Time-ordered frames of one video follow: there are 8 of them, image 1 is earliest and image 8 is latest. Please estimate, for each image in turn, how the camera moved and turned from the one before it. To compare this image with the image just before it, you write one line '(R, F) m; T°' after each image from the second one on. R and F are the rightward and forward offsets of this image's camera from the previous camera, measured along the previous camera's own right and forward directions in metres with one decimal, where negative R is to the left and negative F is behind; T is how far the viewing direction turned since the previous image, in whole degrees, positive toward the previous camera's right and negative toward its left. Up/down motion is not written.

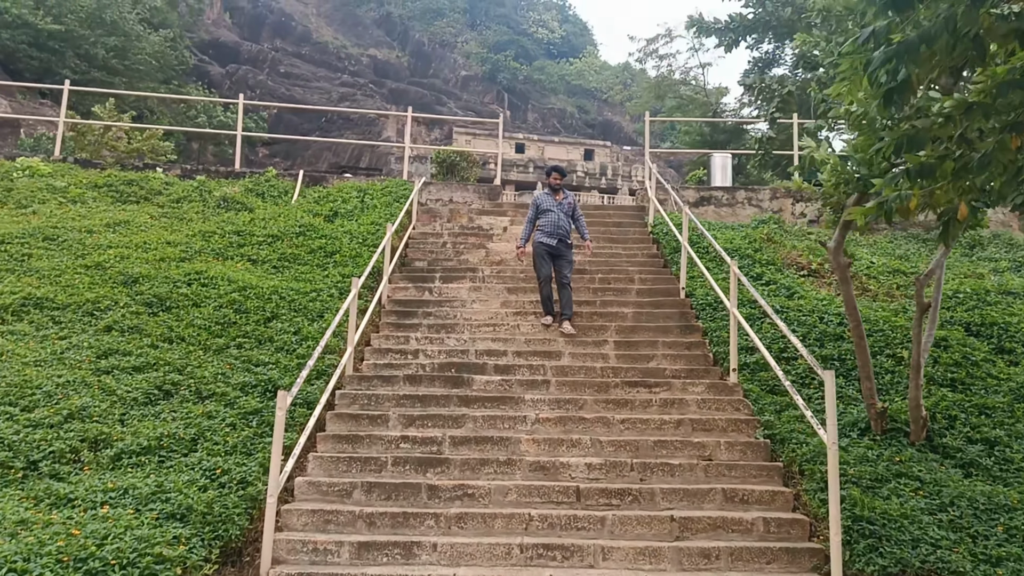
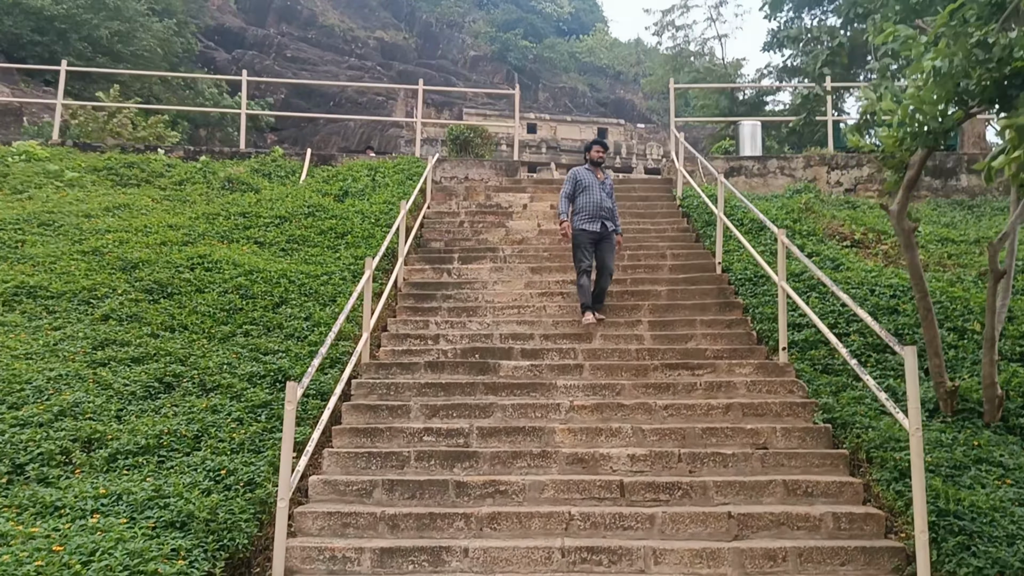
(-0.1, +0.5) m; -1°
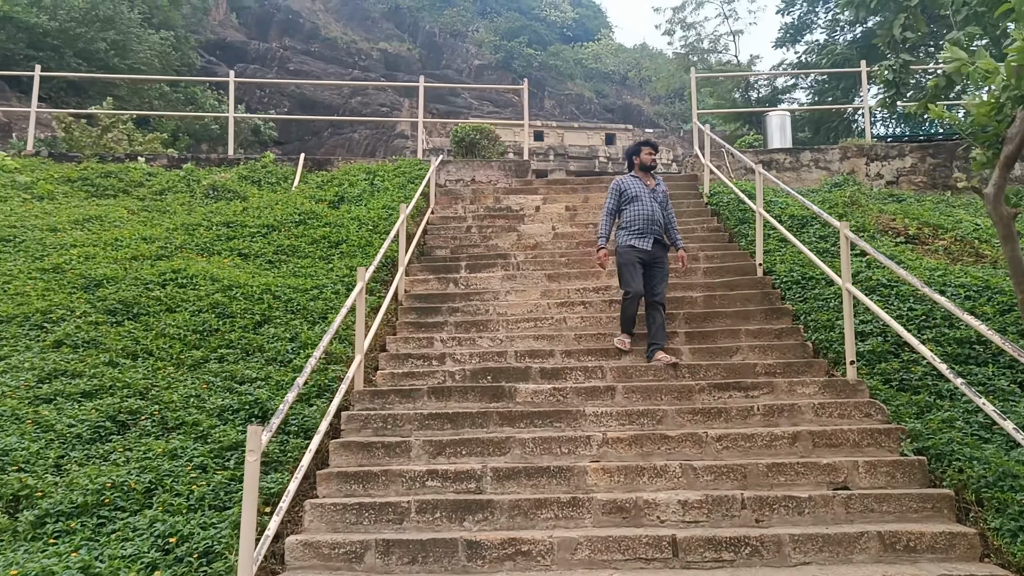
(0.0, +0.8) m; -1°
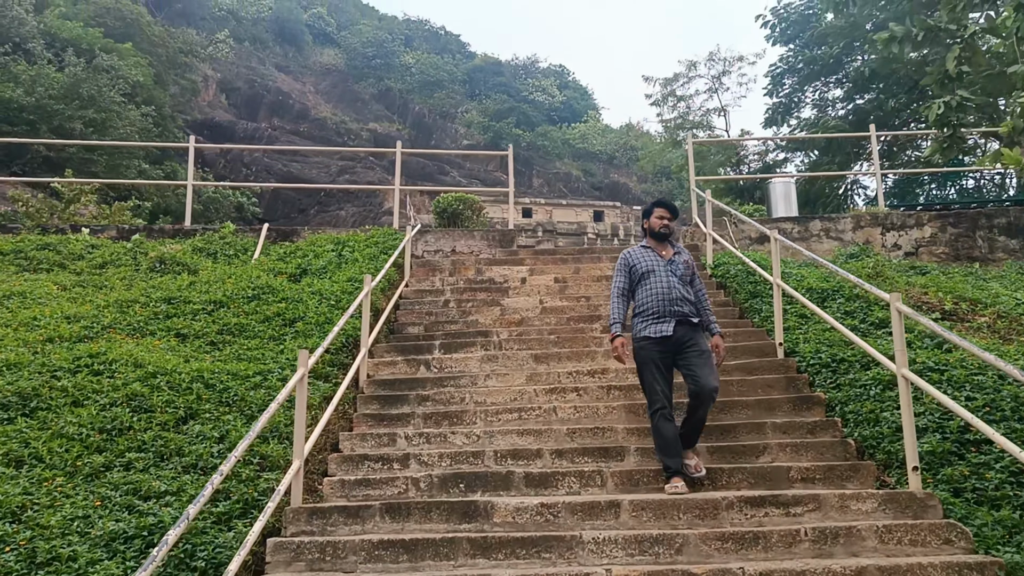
(+0.1, +0.8) m; +1°
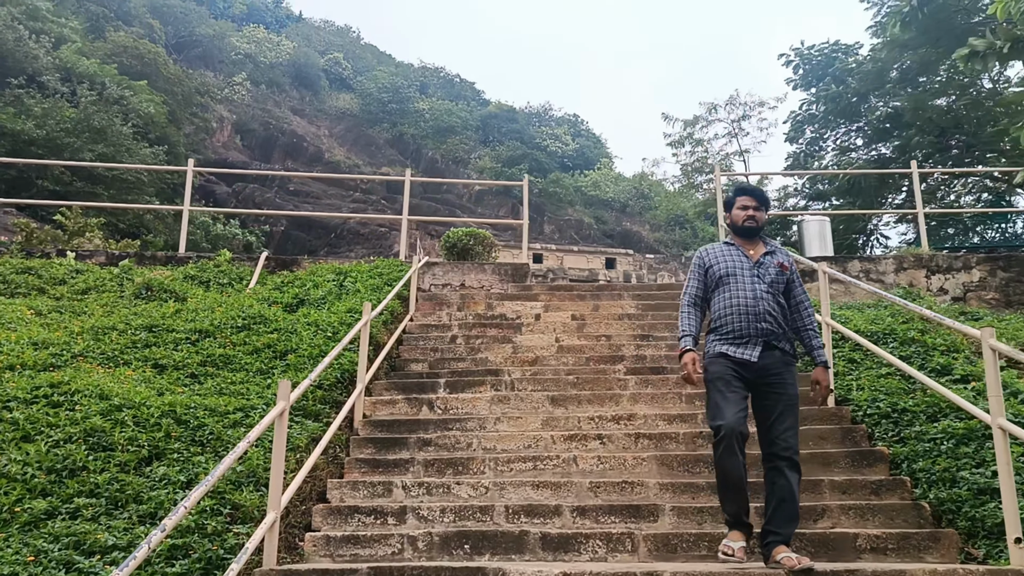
(0.0, +0.5) m; -1°
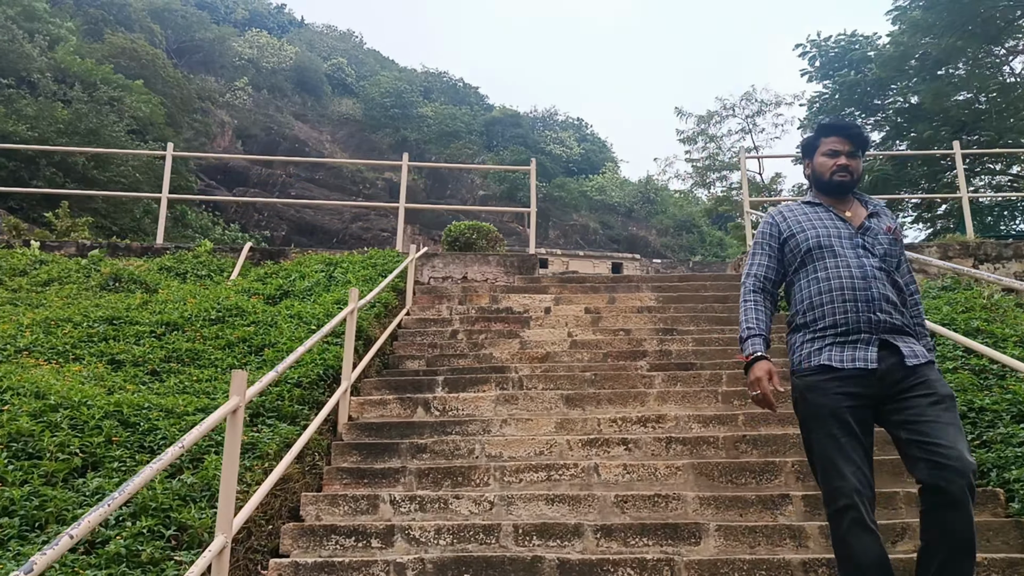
(0.0, +0.6) m; 0°
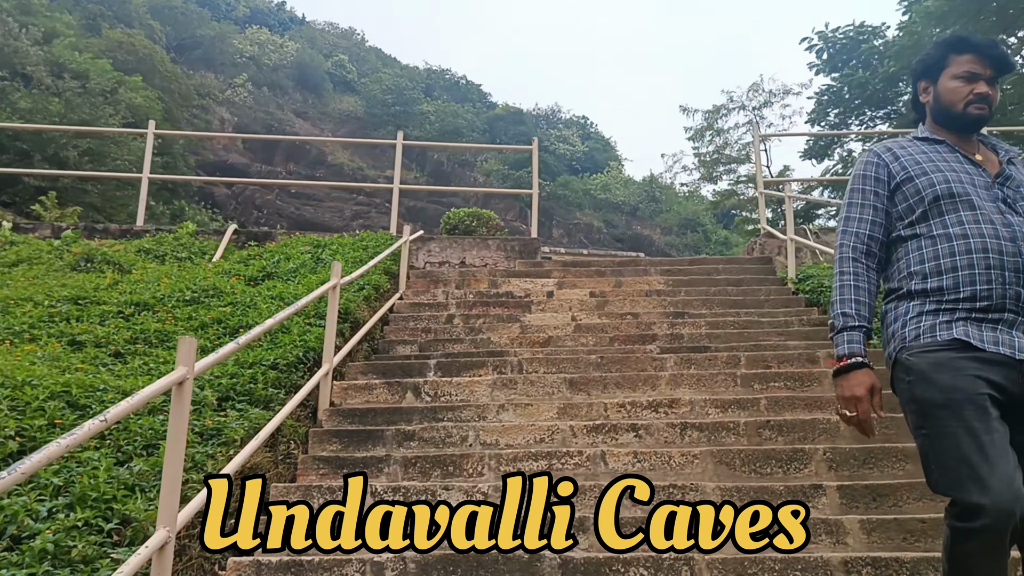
(0.0, +0.4) m; 0°
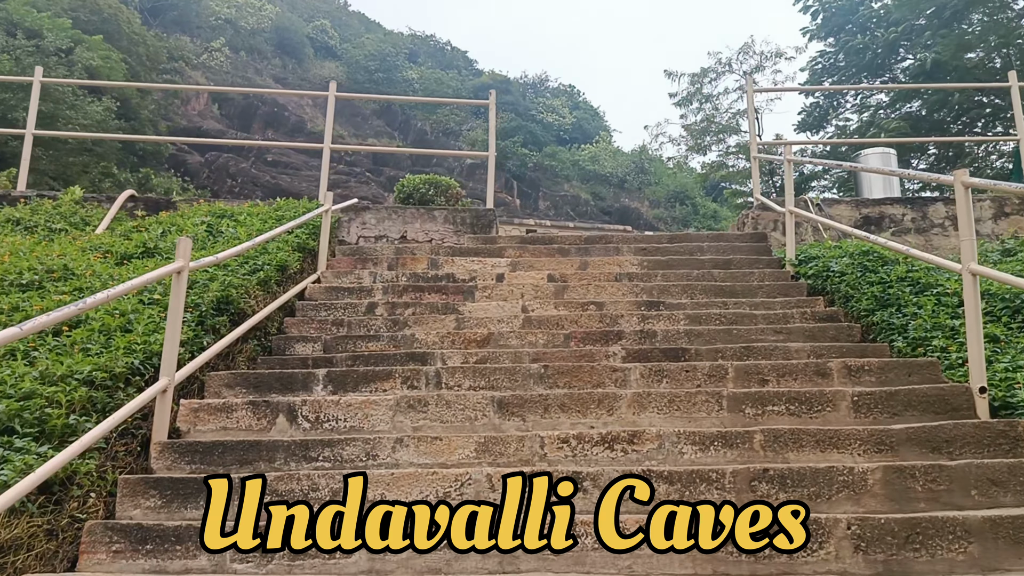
(+0.3, +1.0) m; +1°
